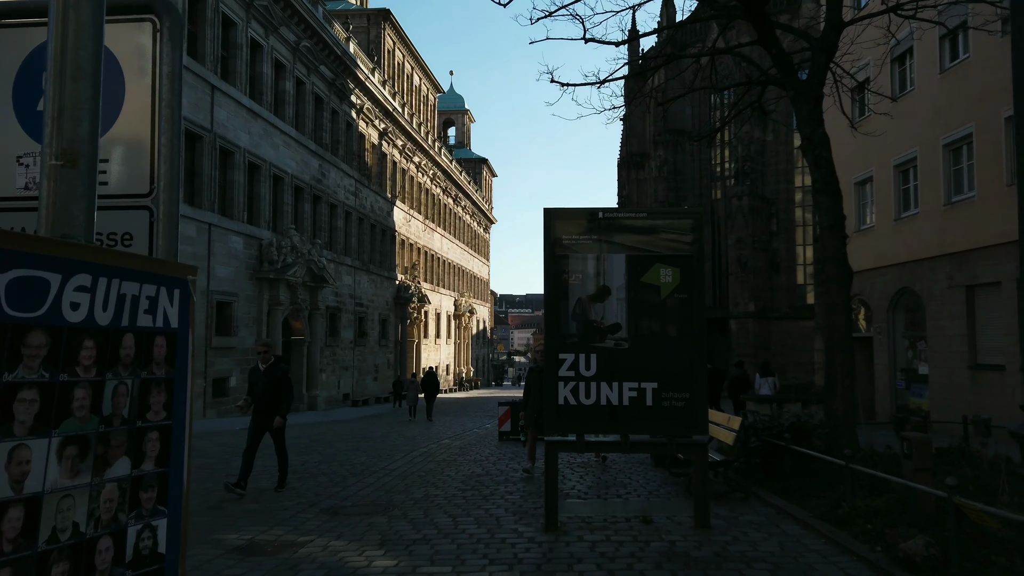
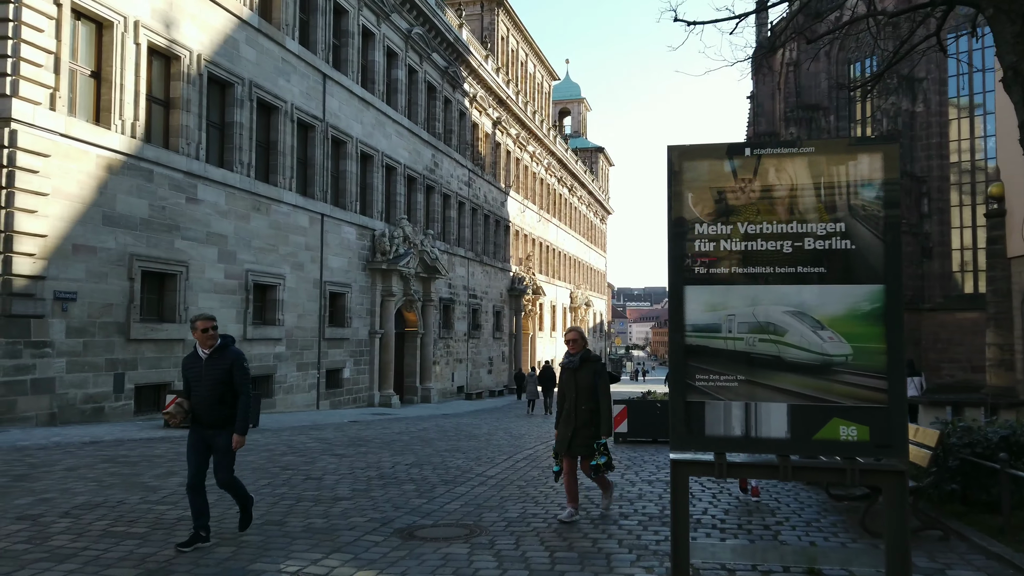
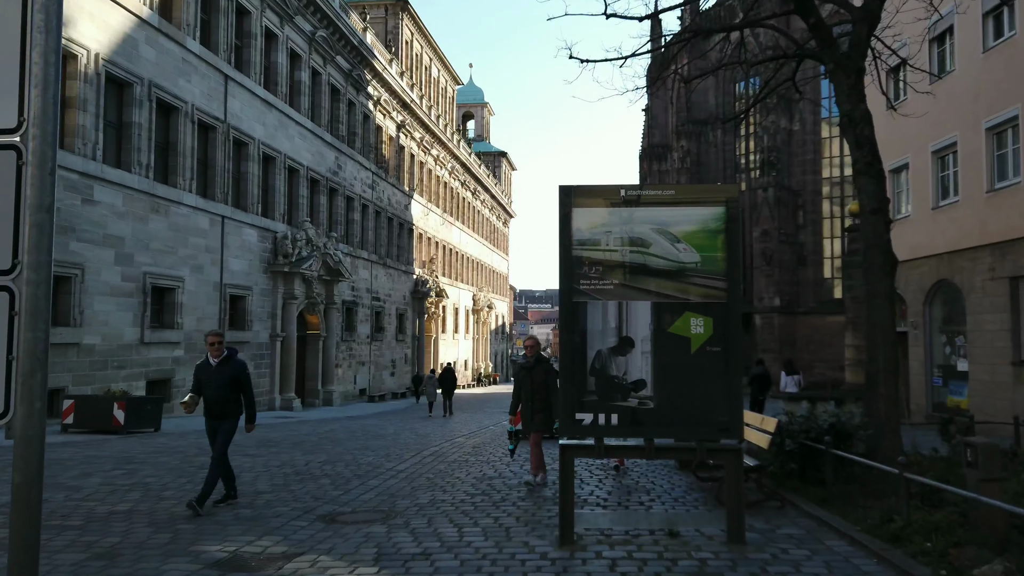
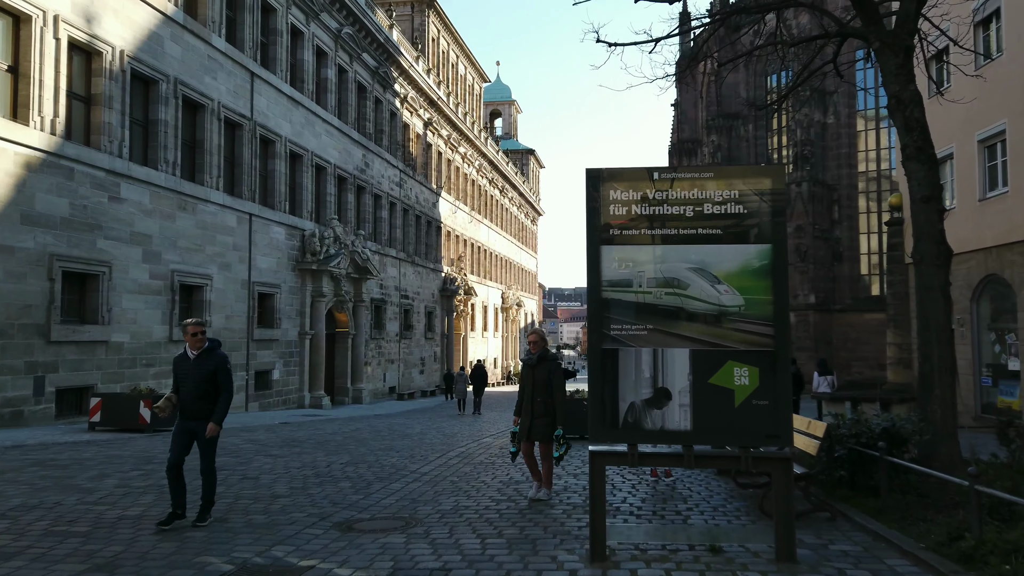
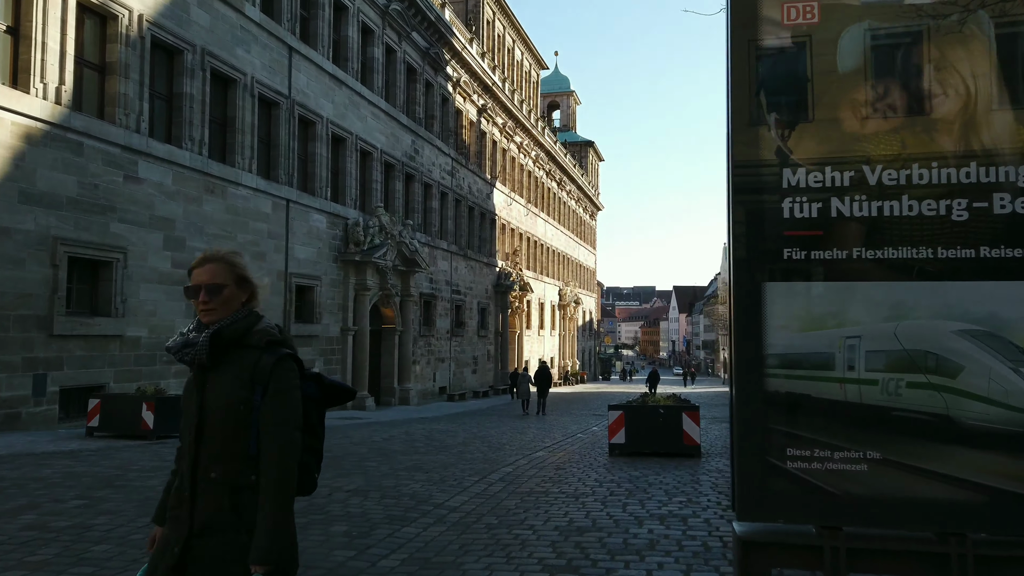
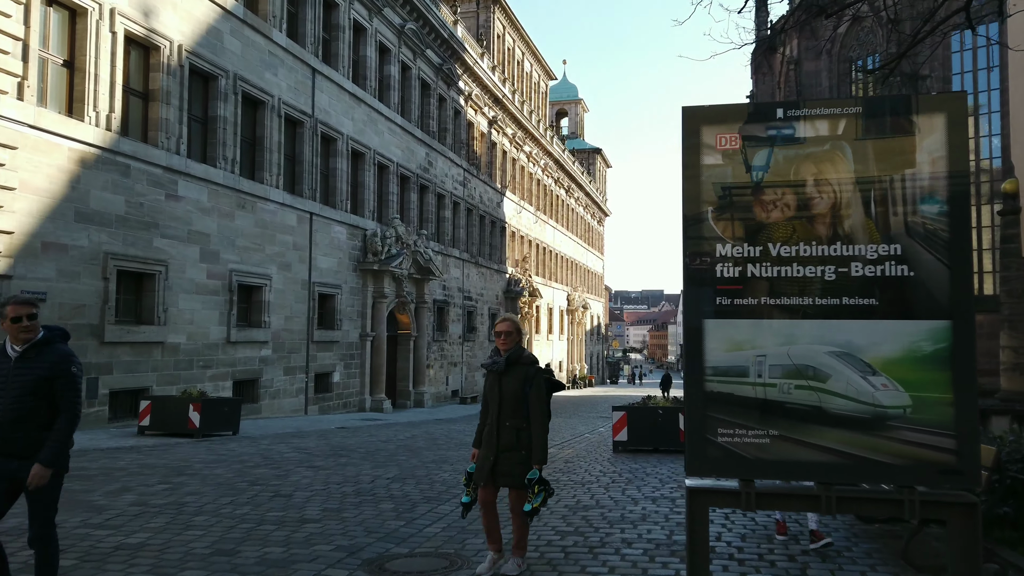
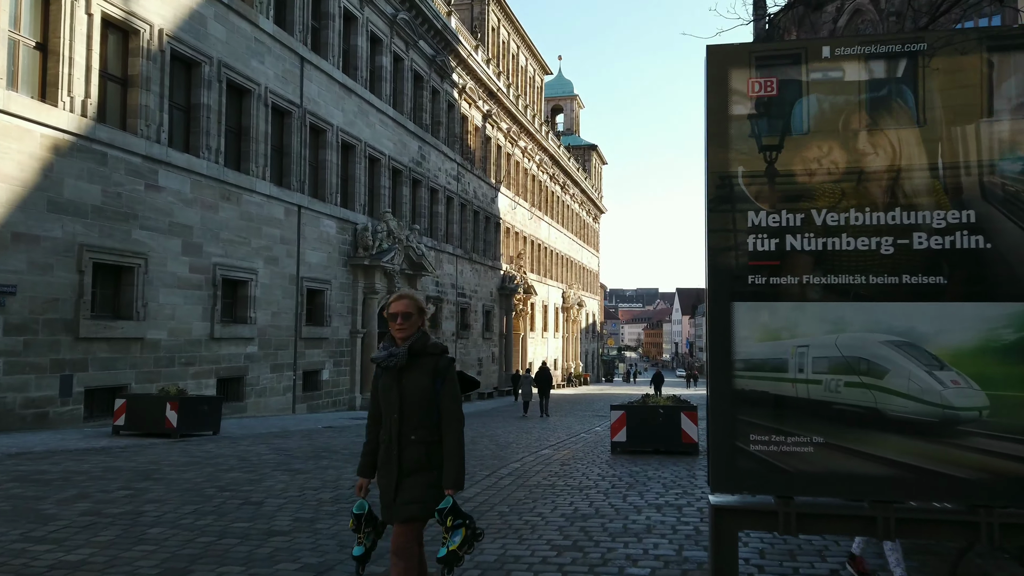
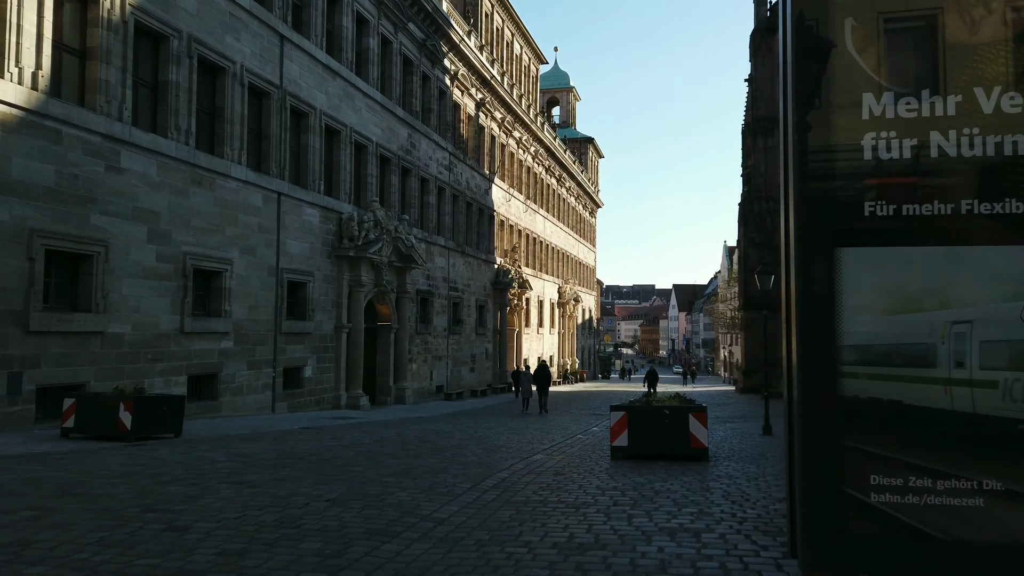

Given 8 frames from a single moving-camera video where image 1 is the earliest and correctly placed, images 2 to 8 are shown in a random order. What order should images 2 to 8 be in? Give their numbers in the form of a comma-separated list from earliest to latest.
3, 4, 2, 6, 7, 5, 8
